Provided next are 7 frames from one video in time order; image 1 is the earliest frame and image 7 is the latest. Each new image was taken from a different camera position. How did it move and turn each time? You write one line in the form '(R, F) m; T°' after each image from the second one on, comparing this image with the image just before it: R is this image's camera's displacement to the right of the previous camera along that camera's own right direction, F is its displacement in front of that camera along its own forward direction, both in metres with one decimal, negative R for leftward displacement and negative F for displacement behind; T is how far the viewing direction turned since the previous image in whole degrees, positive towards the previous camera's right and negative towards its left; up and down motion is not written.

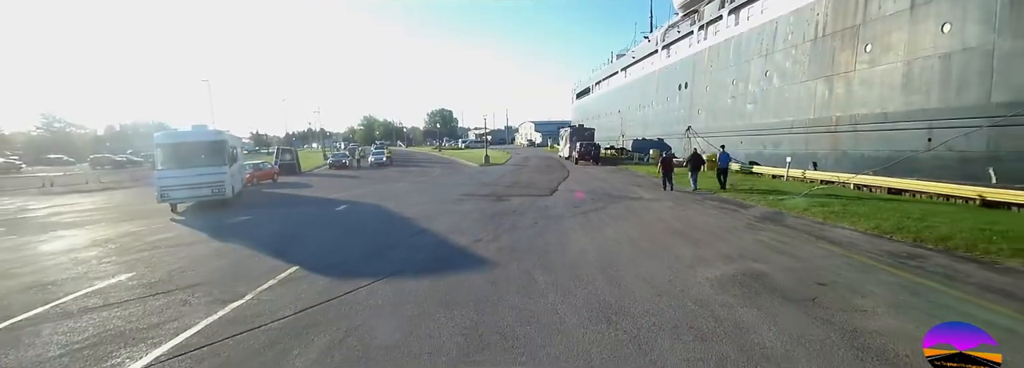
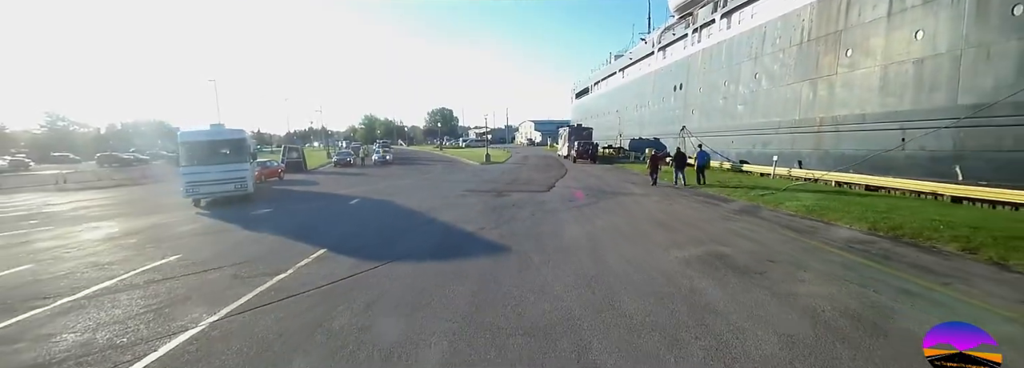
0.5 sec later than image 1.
(0.0, -0.8) m; 0°
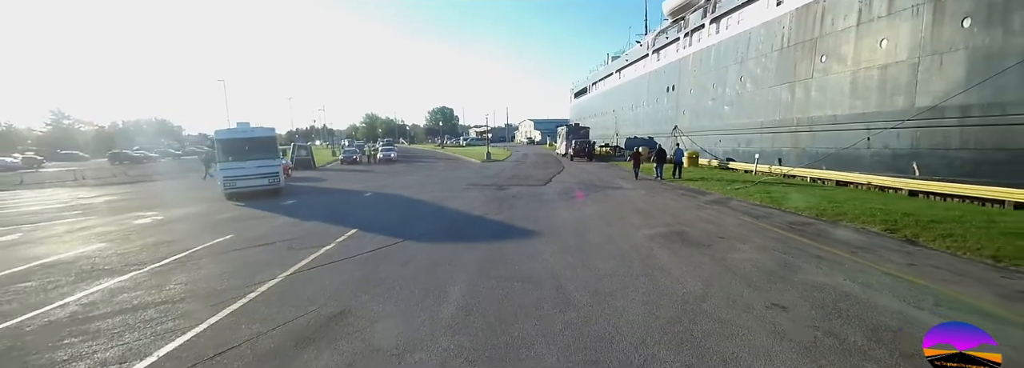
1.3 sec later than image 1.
(0.0, -1.3) m; 0°
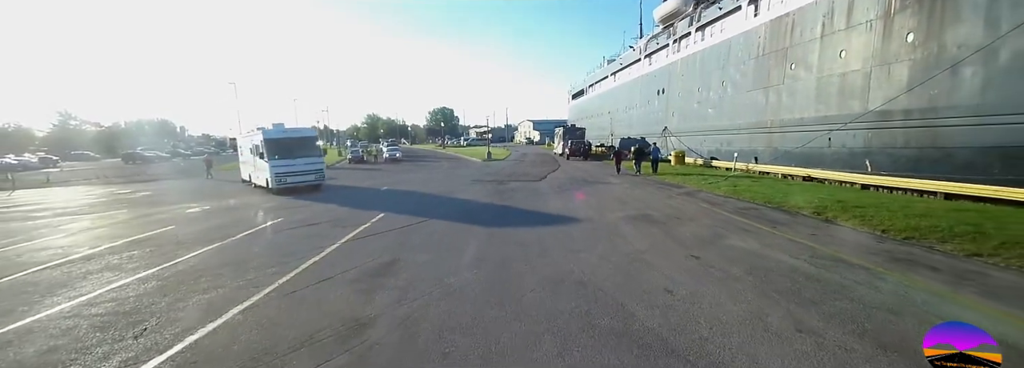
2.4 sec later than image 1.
(0.0, -1.7) m; 0°
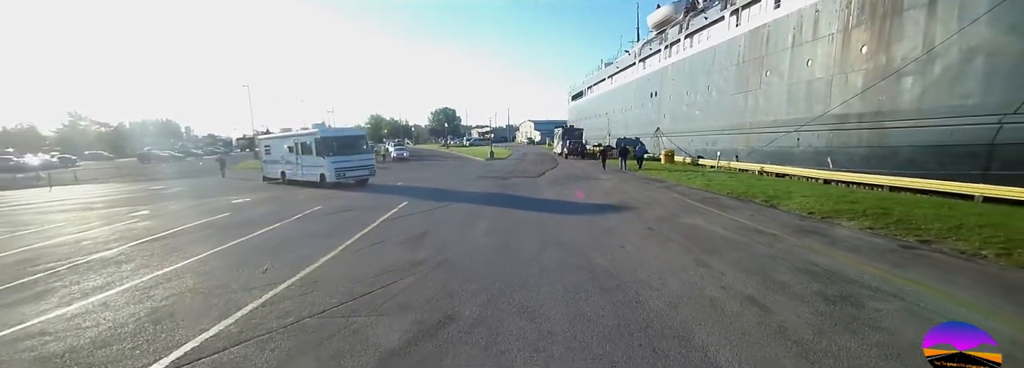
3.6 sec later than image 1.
(0.0, -1.9) m; 0°
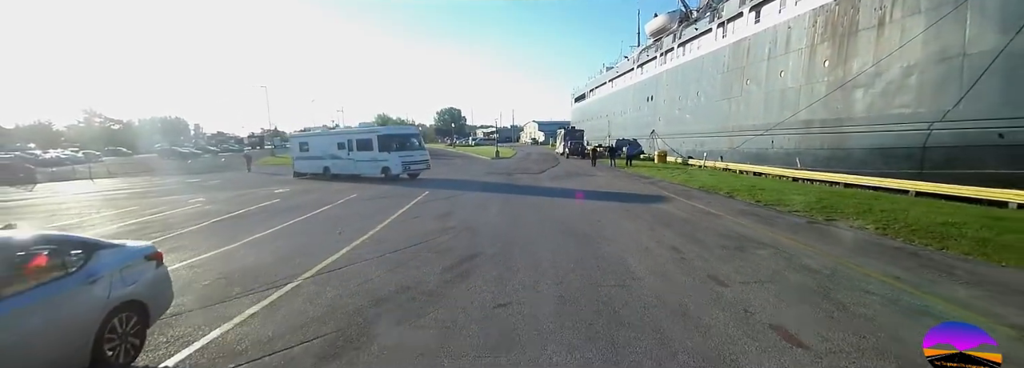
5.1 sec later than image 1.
(0.0, -2.3) m; -1°
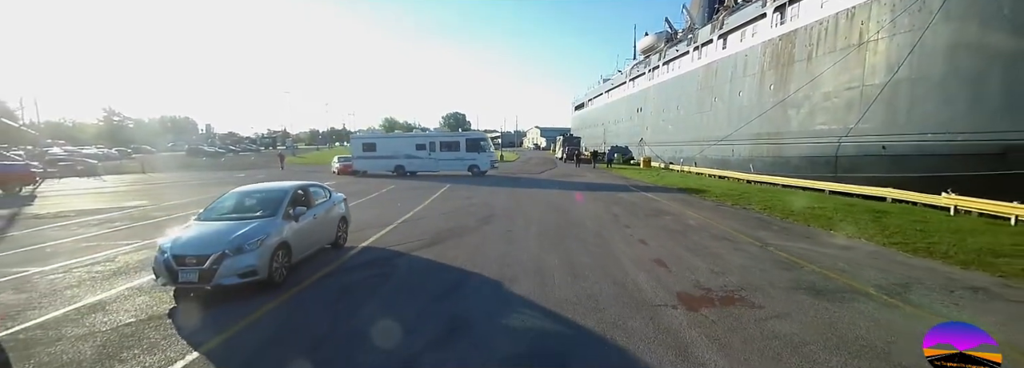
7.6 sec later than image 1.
(0.0, -4.2) m; 0°
